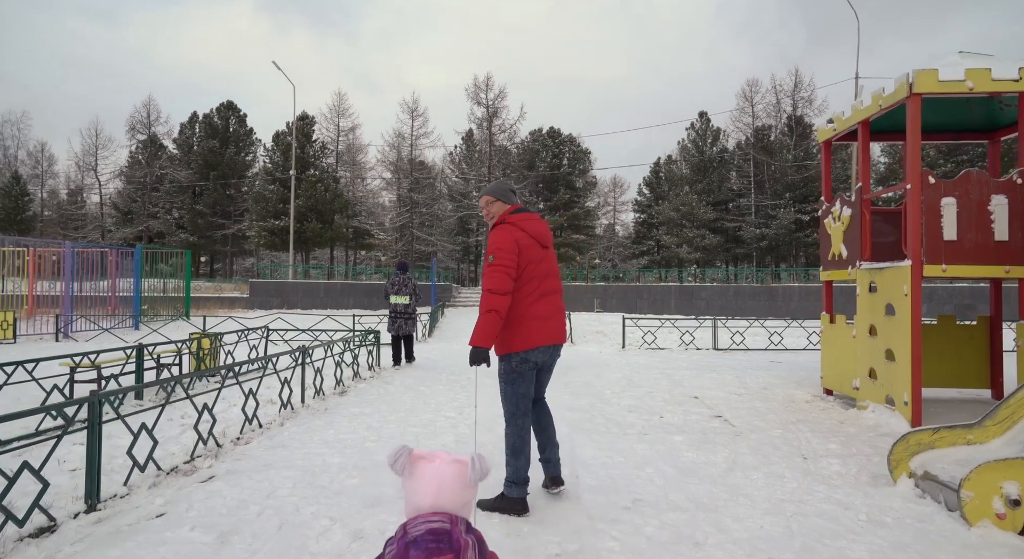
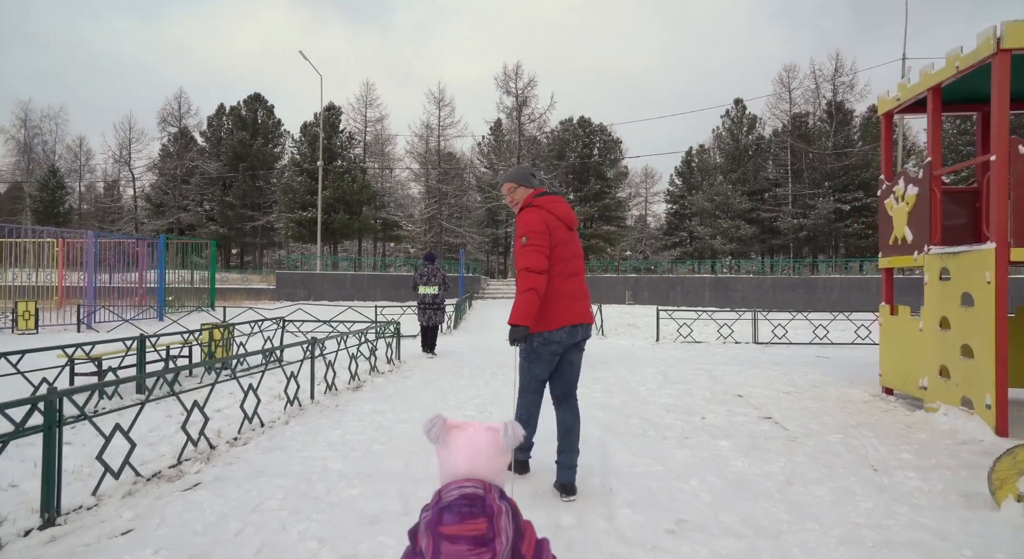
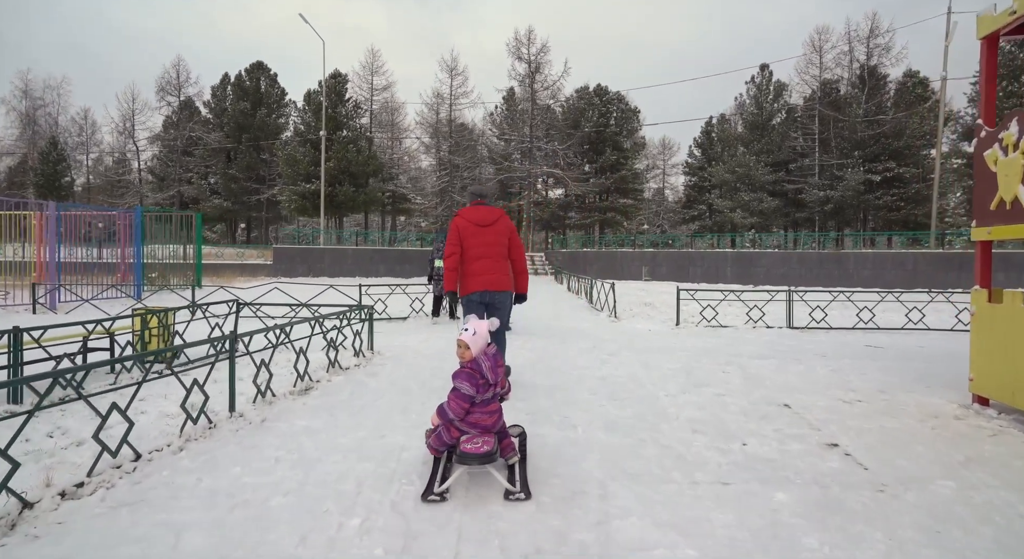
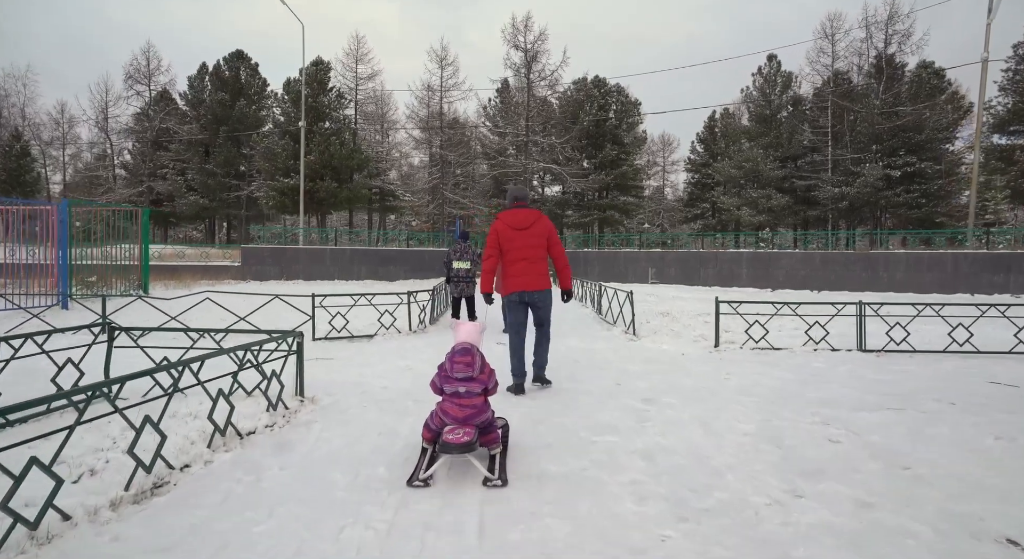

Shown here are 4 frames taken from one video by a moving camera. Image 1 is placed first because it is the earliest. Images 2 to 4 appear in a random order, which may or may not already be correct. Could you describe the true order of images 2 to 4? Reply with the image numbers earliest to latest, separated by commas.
2, 3, 4
